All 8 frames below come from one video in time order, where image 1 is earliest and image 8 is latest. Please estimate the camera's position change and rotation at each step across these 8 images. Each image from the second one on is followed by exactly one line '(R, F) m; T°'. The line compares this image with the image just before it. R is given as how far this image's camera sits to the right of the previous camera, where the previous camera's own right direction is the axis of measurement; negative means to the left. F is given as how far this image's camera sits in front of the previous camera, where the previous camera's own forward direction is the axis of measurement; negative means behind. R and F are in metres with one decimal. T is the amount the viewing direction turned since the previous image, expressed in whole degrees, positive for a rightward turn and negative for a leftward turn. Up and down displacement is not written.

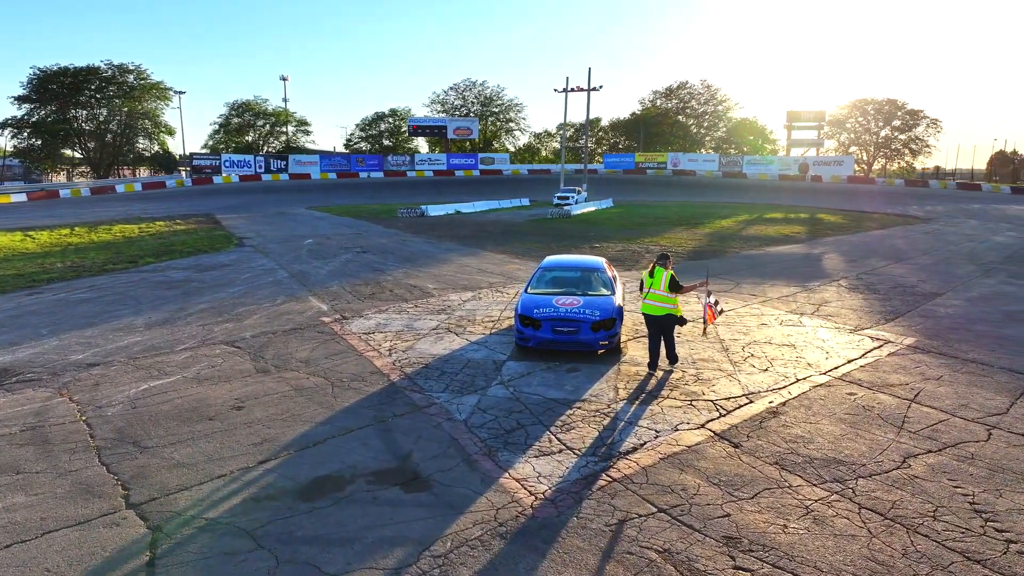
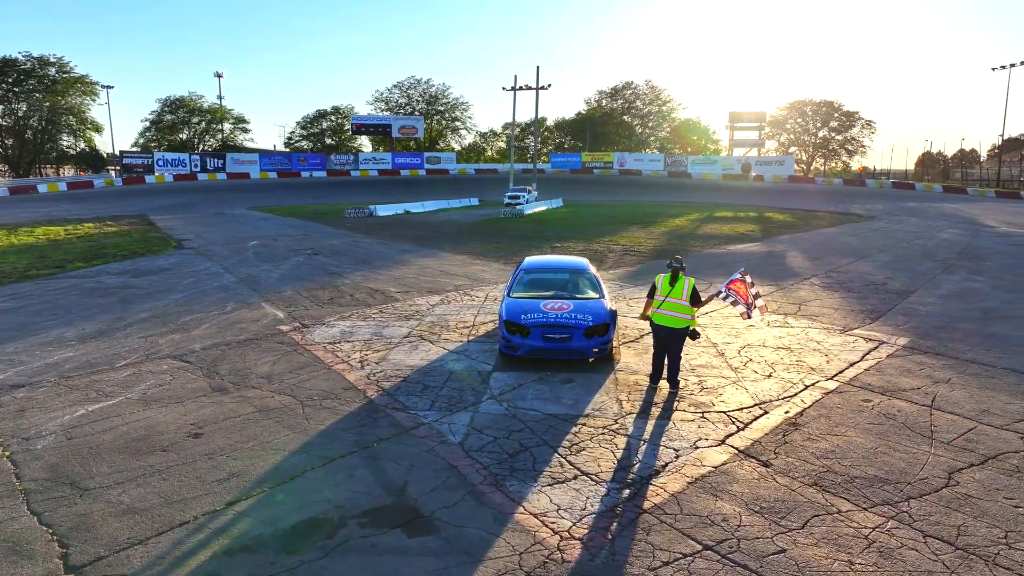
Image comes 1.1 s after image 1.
(-0.5, +0.8) m; +5°
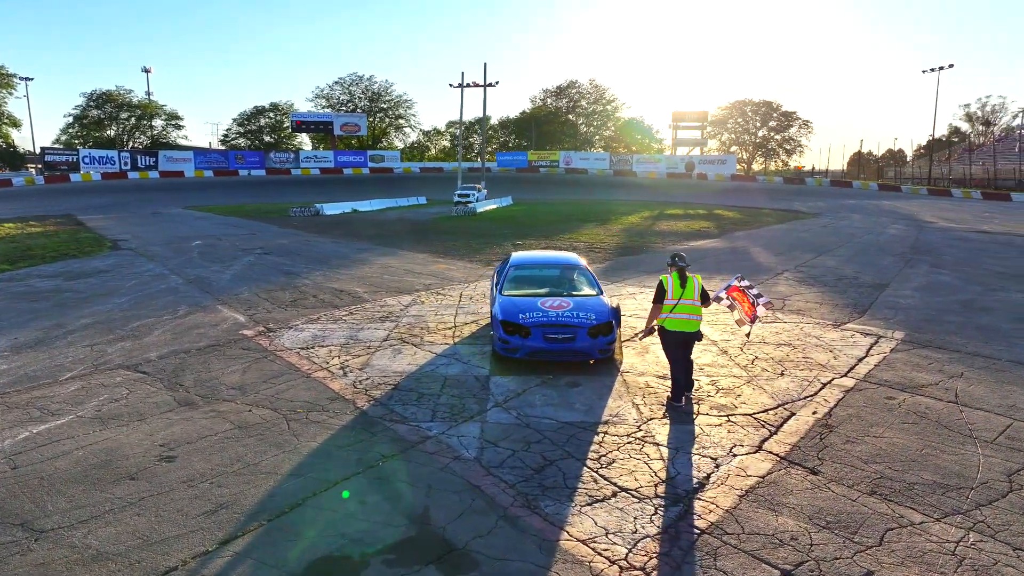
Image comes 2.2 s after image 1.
(-0.6, +0.7) m; +5°
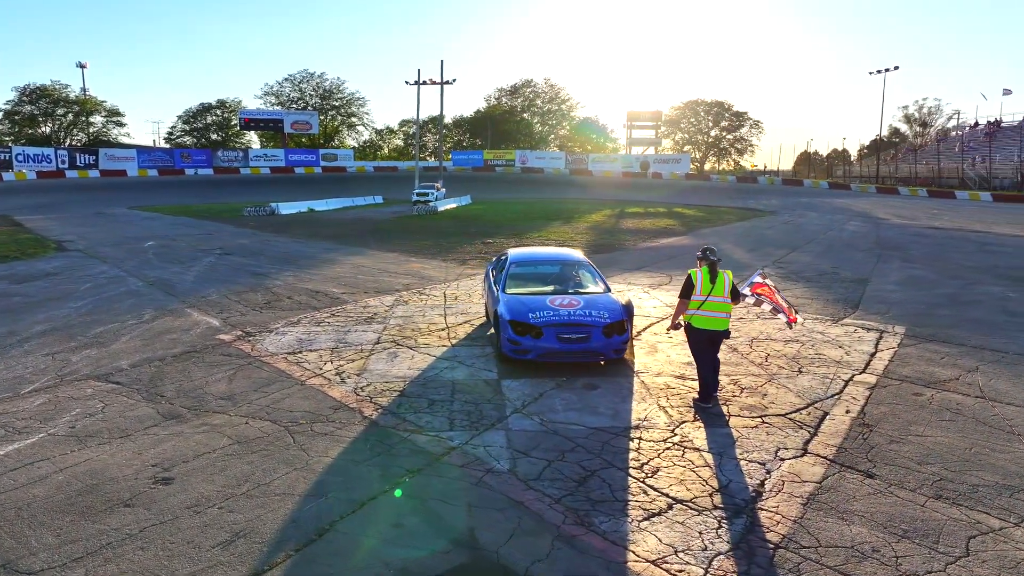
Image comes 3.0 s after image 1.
(-0.6, +0.5) m; +4°
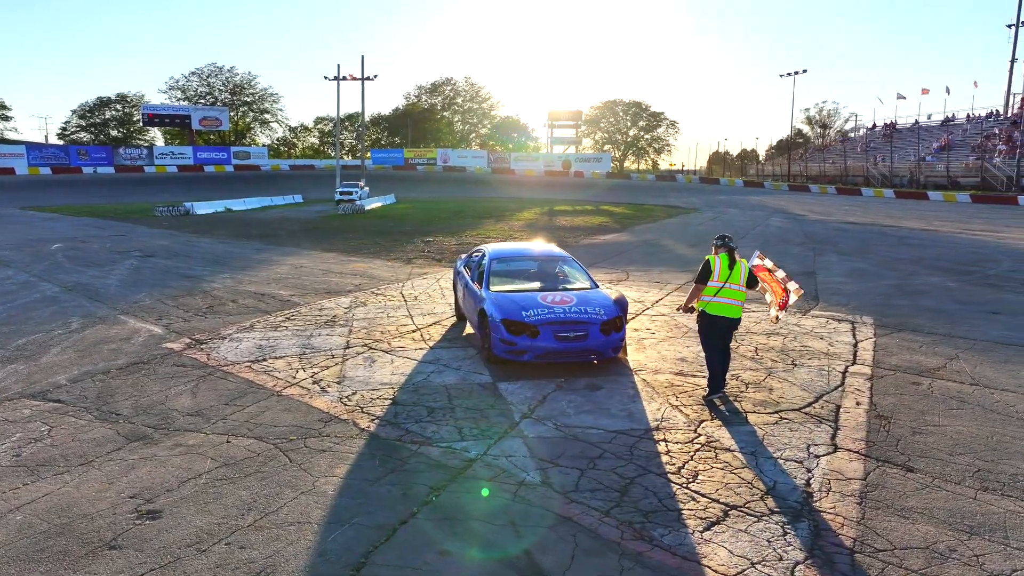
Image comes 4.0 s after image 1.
(-0.8, +0.5) m; +7°
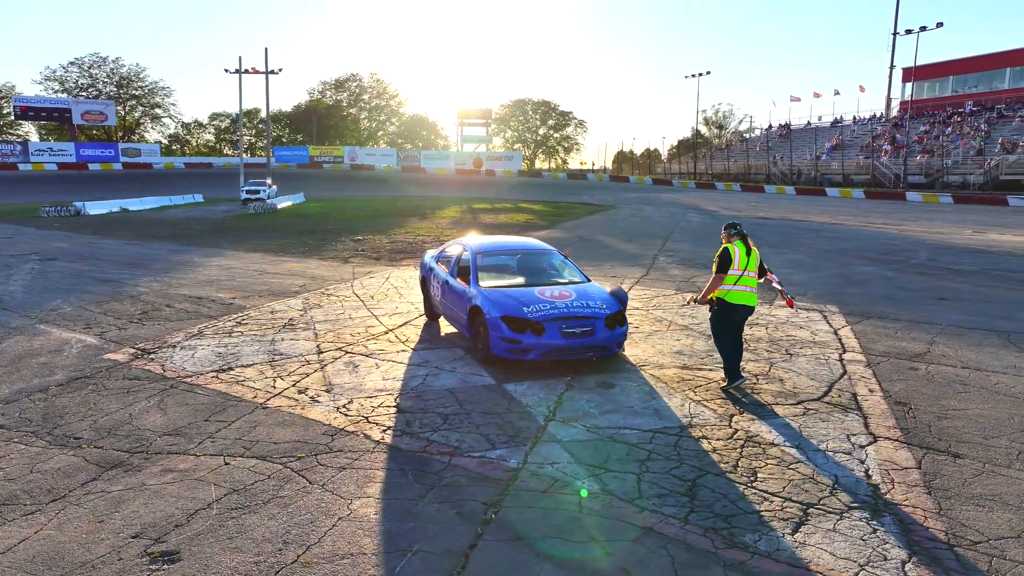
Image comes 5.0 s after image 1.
(-0.9, +0.5) m; +8°
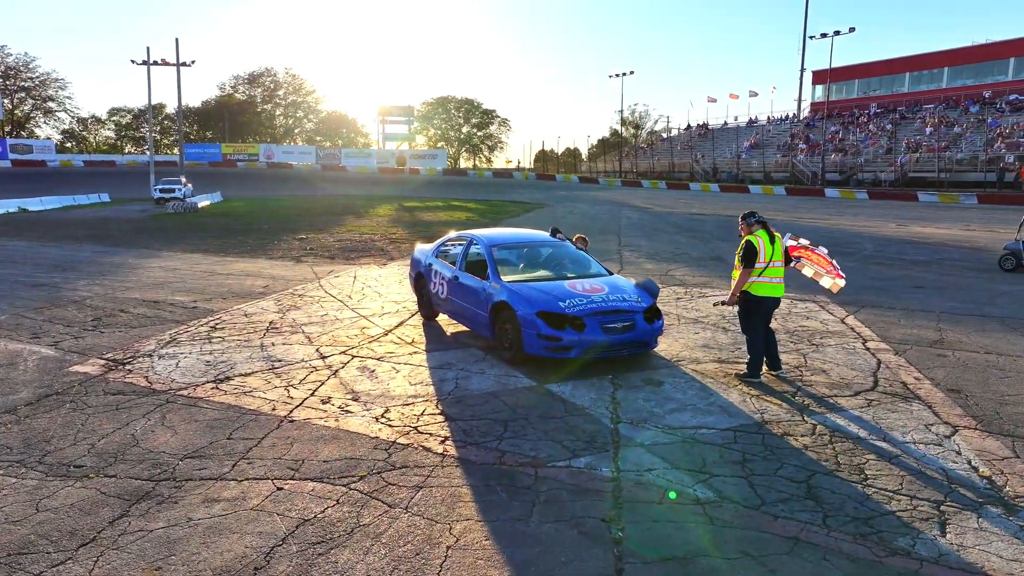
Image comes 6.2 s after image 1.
(-1.1, +0.6) m; +7°
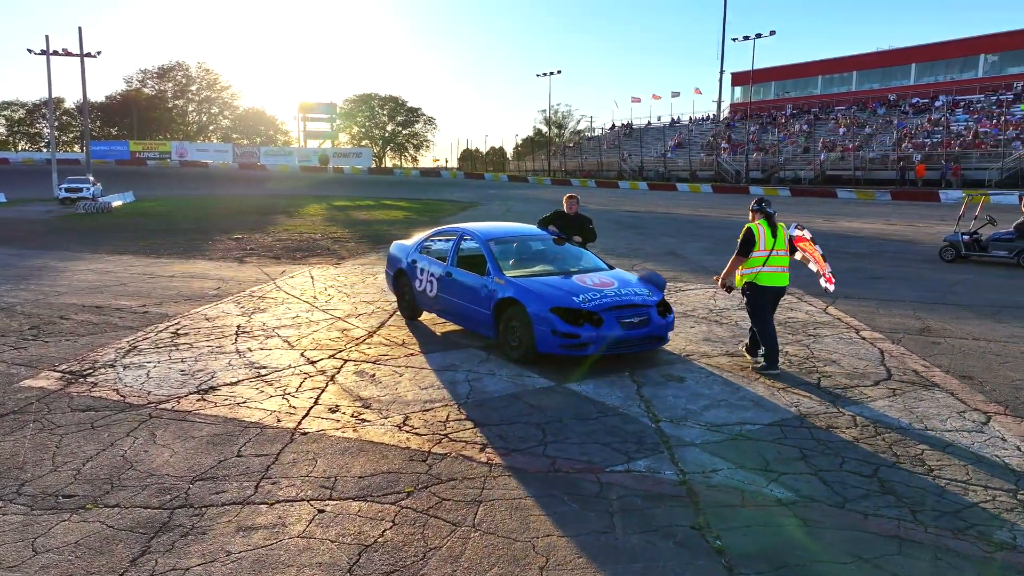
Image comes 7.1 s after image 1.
(-0.8, +0.4) m; +6°
